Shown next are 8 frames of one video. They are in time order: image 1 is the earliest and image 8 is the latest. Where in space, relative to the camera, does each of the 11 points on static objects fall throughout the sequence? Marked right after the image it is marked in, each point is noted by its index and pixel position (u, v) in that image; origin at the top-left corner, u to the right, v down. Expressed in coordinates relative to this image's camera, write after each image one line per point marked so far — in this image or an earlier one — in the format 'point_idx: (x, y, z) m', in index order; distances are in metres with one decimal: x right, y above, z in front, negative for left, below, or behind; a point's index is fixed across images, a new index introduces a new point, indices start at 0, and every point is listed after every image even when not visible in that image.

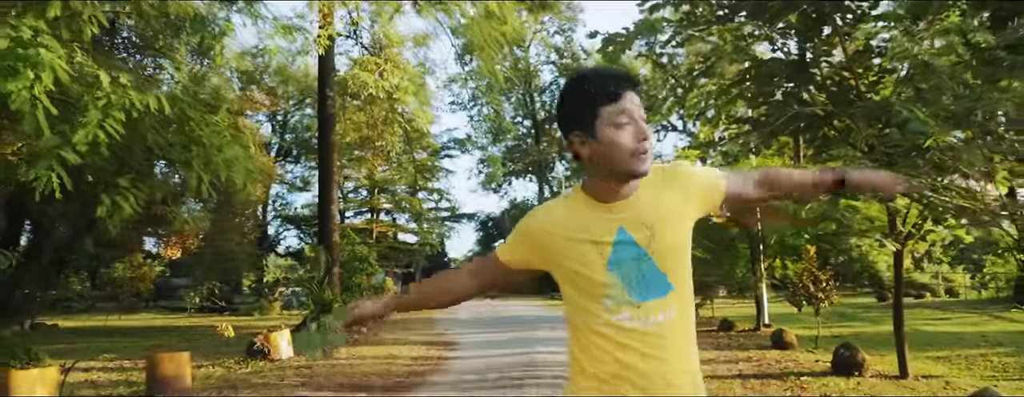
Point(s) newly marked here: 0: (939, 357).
0: (+4.9, -1.8, +9.7) m
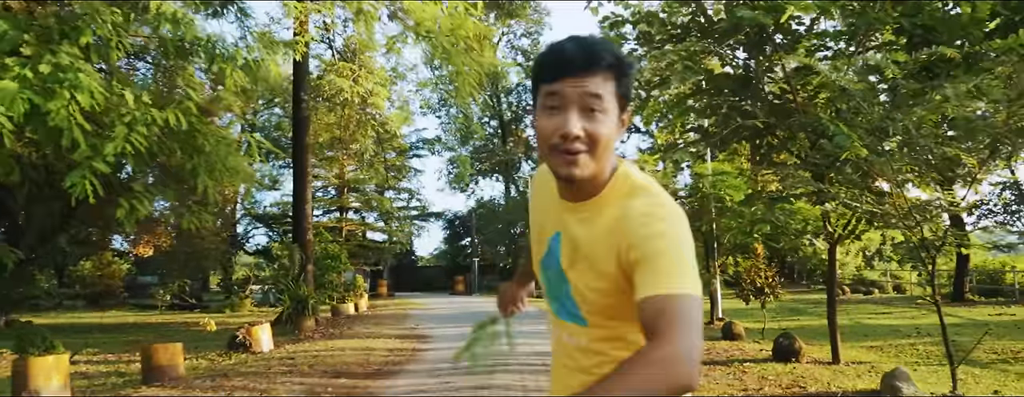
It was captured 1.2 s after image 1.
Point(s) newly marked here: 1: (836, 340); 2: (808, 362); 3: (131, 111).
0: (+4.6, -1.9, +10.6) m
1: (+3.3, -1.4, +8.5) m
2: (+3.0, -1.6, +8.4) m
3: (-2.3, +0.5, +5.0) m
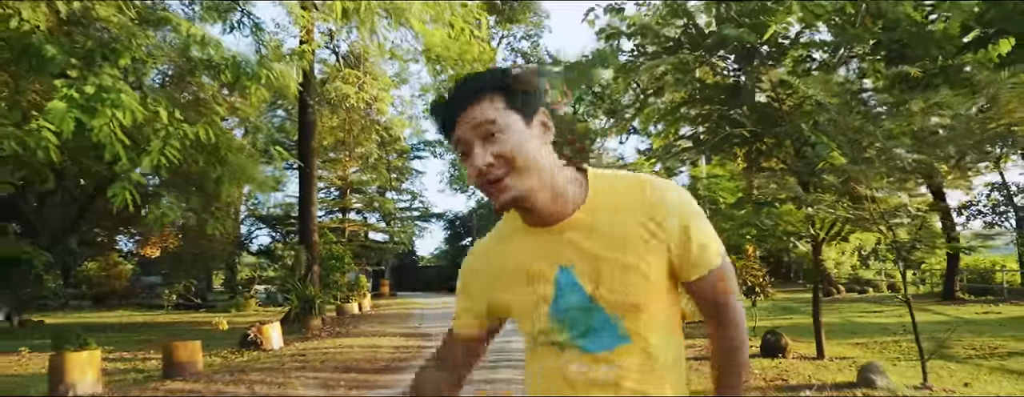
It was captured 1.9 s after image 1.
0: (+4.6, -1.9, +11.1) m
1: (+3.3, -1.5, +8.9) m
2: (+3.0, -1.7, +8.9) m
3: (-2.3, +0.5, +5.5) m
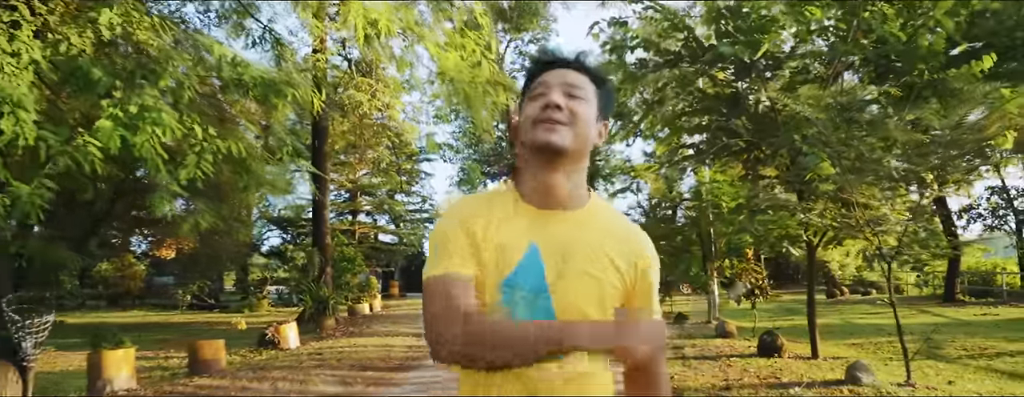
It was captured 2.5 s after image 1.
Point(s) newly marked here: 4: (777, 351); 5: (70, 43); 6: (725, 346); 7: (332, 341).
0: (+4.7, -2.0, +11.5) m
1: (+3.4, -1.5, +9.3) m
2: (+3.1, -1.8, +9.3) m
3: (-2.2, +0.4, +6.0) m
4: (+3.0, -1.7, +9.4) m
5: (-3.0, +1.0, +5.7) m
6: (+2.7, -1.8, +10.5) m
7: (-2.8, -2.2, +12.8) m
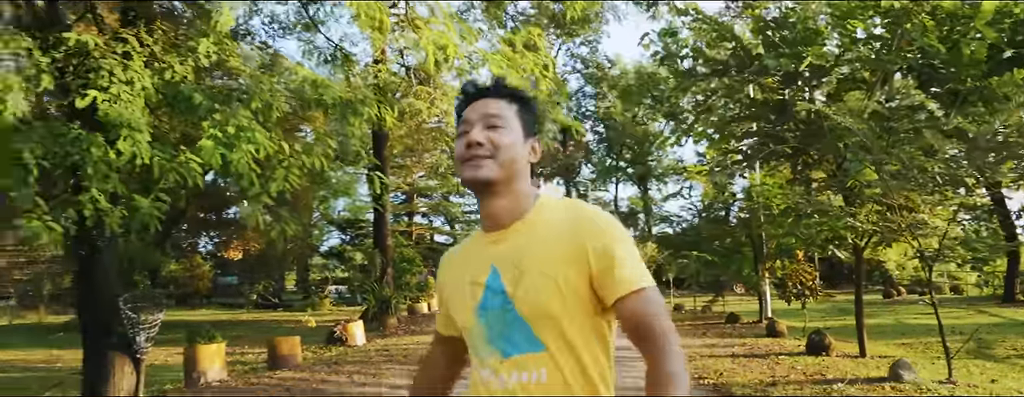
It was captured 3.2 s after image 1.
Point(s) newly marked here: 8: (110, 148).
0: (+5.5, -2.0, +11.7) m
1: (+4.0, -1.6, +9.6) m
2: (+3.7, -1.8, +9.6) m
3: (-1.8, +0.3, +6.6) m
4: (+3.6, -1.7, +9.7) m
5: (-2.5, +1.0, +6.3) m
6: (+3.4, -1.9, +10.8) m
7: (-1.9, -2.3, +13.5) m
8: (-2.8, +0.4, +5.8) m
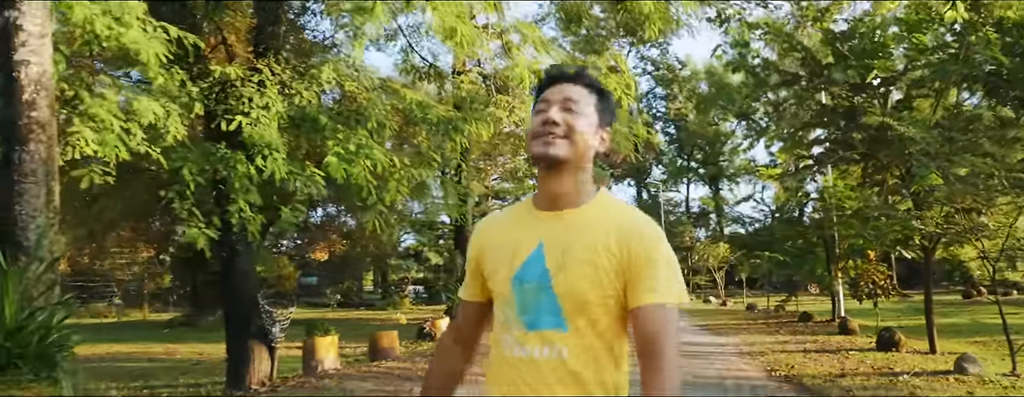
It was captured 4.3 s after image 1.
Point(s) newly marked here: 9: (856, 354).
0: (+6.6, -2.0, +11.9) m
1: (+5.0, -1.6, +10.0) m
2: (+4.7, -1.8, +10.0) m
3: (-1.0, +0.3, +7.5) m
4: (+4.6, -1.8, +10.1) m
5: (-1.8, +0.9, +7.3) m
6: (+4.5, -1.9, +11.3) m
7: (-0.5, -2.3, +14.3) m
8: (-2.1, +0.3, +6.8) m
9: (+4.1, -1.9, +10.1) m
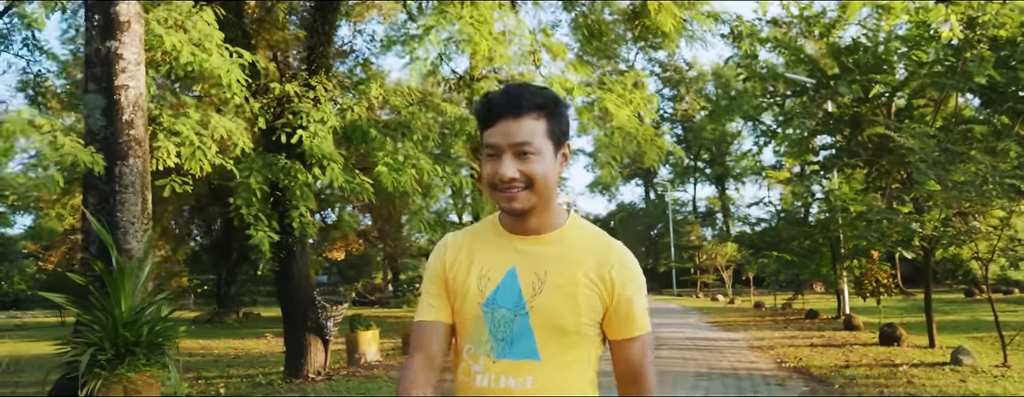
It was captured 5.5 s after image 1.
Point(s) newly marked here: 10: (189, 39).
0: (+7.0, -2.1, +12.6) m
1: (+5.3, -1.7, +10.7) m
2: (+5.0, -1.9, +10.7) m
3: (-0.7, +0.2, +8.2) m
4: (+4.9, -1.8, +10.8) m
5: (-1.5, +0.8, +8.0) m
6: (+4.8, -2.0, +11.9) m
7: (-0.2, -2.4, +15.0) m
8: (-1.8, +0.2, +7.5) m
9: (+4.4, -1.9, +10.7) m
10: (-2.5, +1.2, +6.4) m
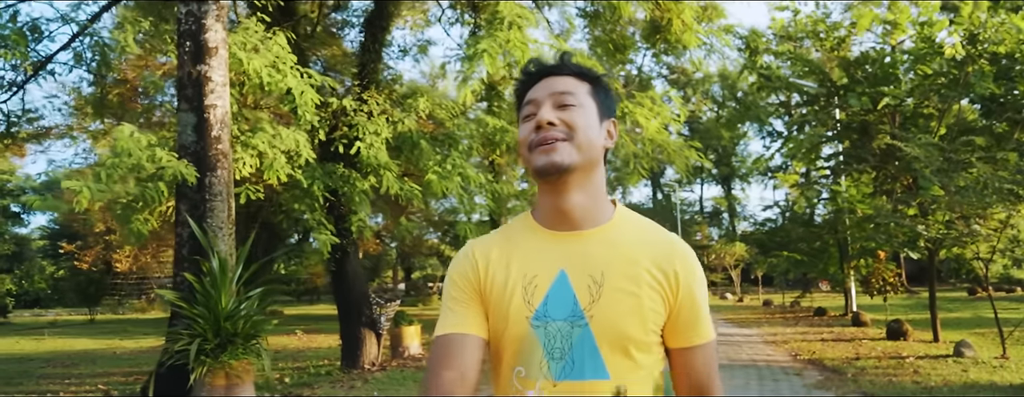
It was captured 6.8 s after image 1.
0: (+7.4, -2.1, +13.3) m
1: (+5.7, -1.7, +11.4) m
2: (+5.4, -1.9, +11.3) m
3: (-0.3, +0.1, +8.9) m
4: (+5.3, -1.9, +11.5) m
5: (-1.1, +0.8, +8.7) m
6: (+5.2, -2.0, +12.6) m
7: (+0.2, -2.4, +15.7) m
8: (-1.4, +0.2, +8.2) m
9: (+4.8, -2.0, +11.4) m
10: (-2.1, +1.2, +7.1) m
